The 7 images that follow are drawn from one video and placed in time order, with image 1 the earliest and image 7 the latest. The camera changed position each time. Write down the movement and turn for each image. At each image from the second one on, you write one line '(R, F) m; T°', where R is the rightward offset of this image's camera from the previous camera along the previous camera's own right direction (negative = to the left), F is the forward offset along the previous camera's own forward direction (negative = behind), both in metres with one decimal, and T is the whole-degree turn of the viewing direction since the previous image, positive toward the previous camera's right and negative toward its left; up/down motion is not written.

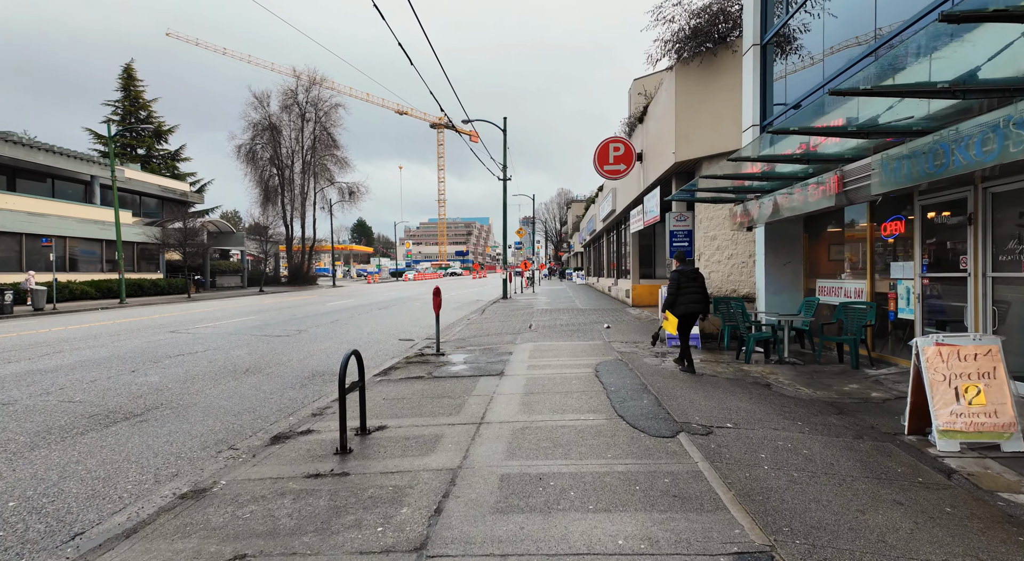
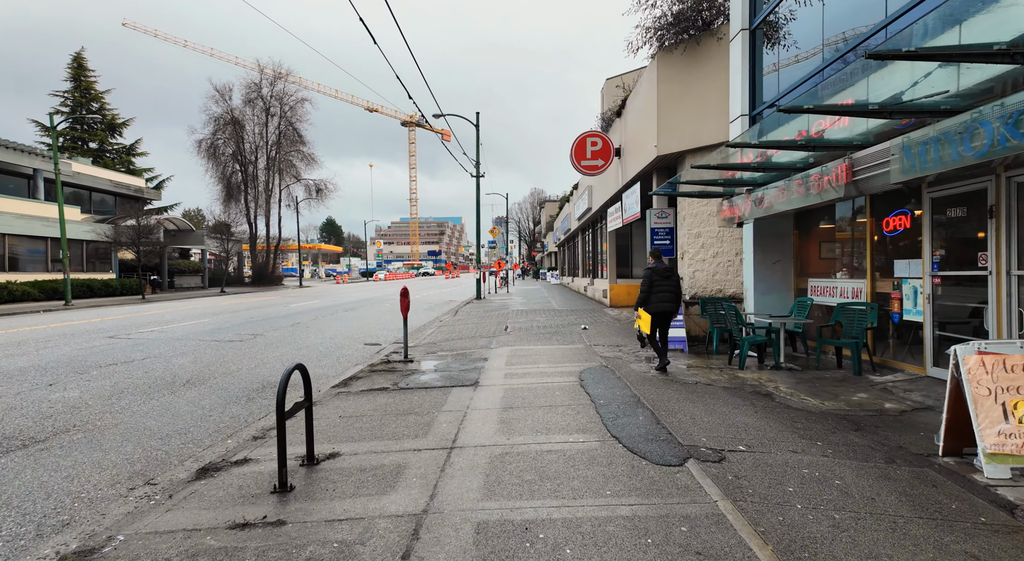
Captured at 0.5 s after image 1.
(0.0, +0.8) m; +3°
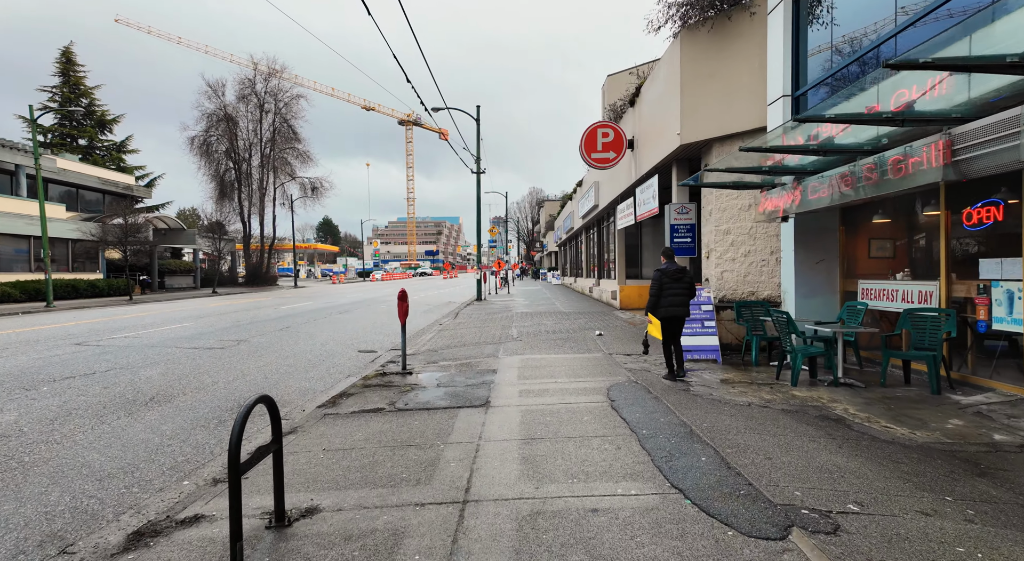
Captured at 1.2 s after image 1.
(-0.2, +1.0) m; 0°
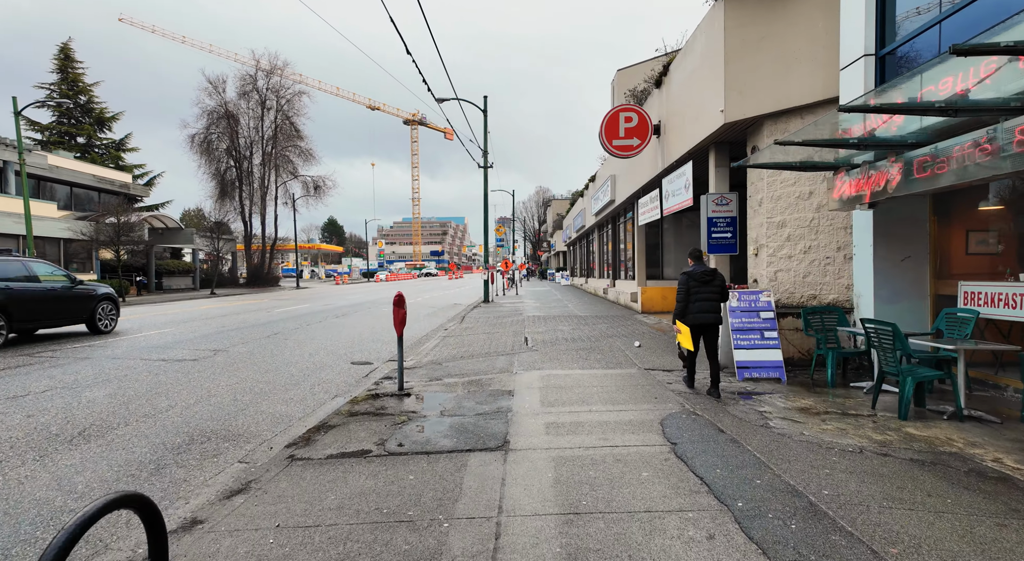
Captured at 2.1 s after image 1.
(-0.2, +1.4) m; -1°
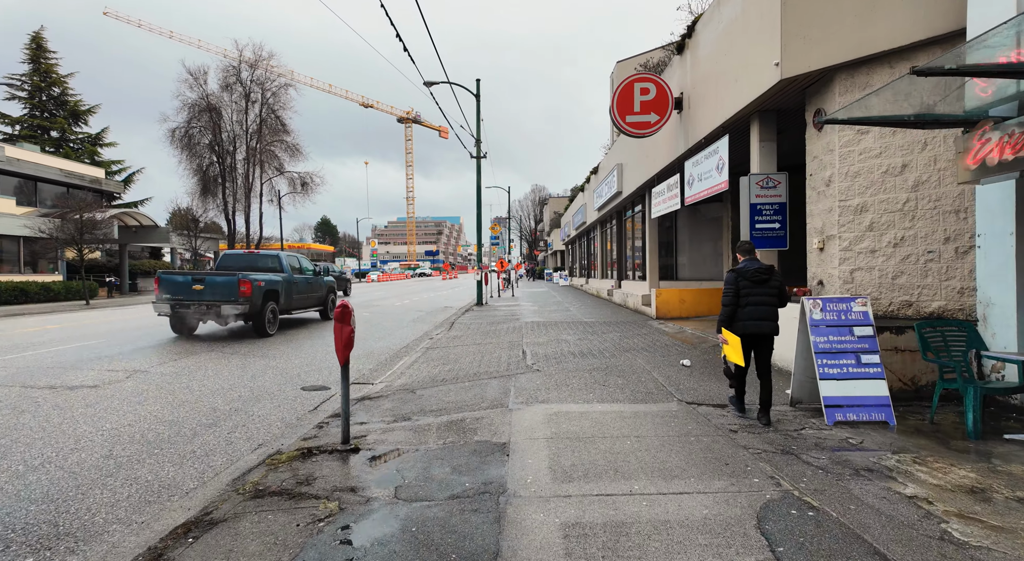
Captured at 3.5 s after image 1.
(0.0, +2.1) m; 0°
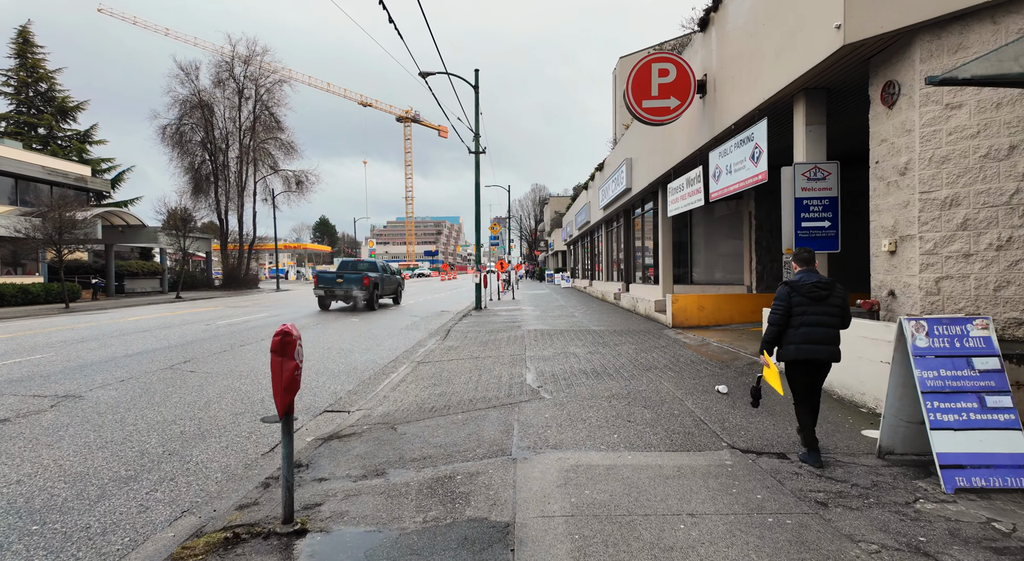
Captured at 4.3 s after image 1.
(0.0, +1.3) m; 0°
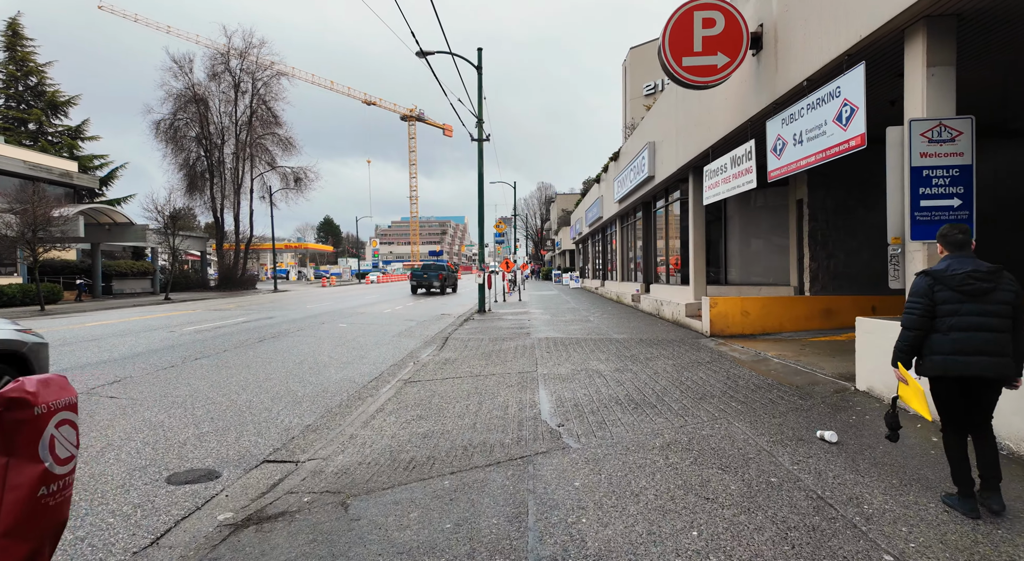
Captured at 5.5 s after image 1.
(-0.1, +1.9) m; -1°
